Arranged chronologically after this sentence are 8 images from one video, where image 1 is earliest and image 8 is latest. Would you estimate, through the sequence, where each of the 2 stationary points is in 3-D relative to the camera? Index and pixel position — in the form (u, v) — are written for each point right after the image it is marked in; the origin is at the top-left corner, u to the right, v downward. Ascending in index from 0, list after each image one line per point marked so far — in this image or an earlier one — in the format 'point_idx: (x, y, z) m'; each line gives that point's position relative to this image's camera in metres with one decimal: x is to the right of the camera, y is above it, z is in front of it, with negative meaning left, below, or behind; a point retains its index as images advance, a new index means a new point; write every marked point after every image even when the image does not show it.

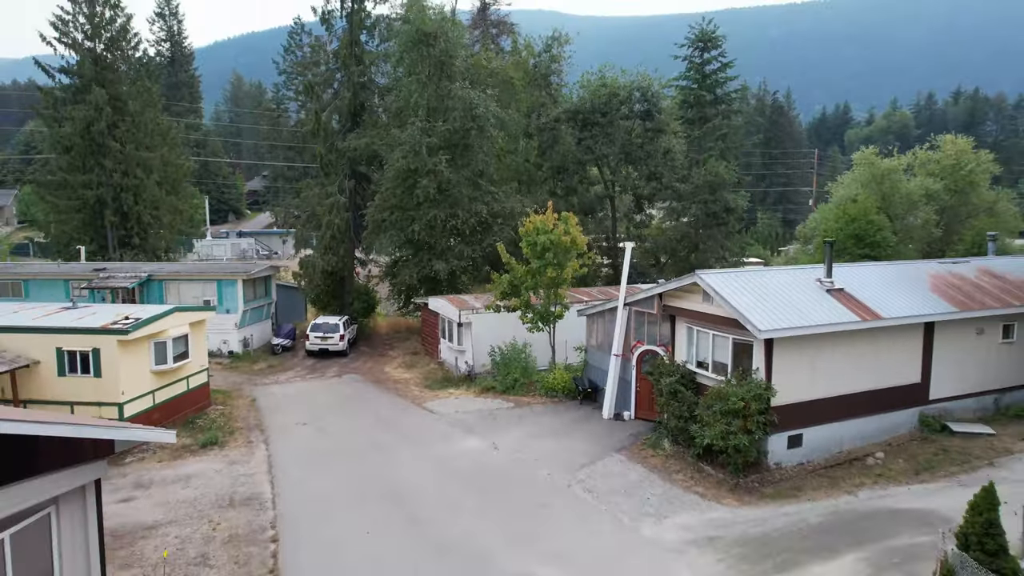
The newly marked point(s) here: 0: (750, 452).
0: (+4.5, -3.1, +12.8) m
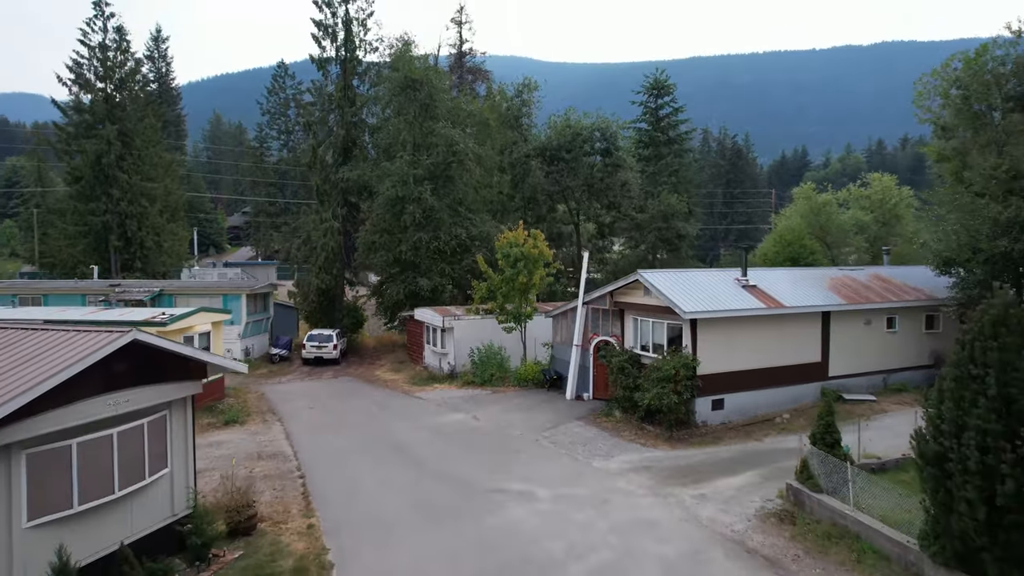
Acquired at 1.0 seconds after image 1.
0: (+4.0, -2.9, +16.2) m
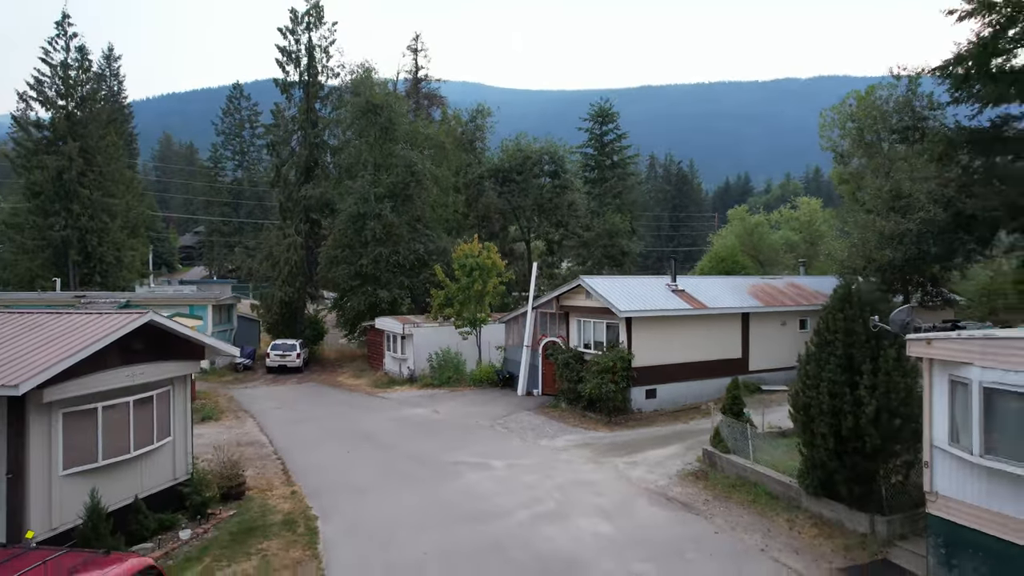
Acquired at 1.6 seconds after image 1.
0: (+2.8, -2.9, +18.5) m
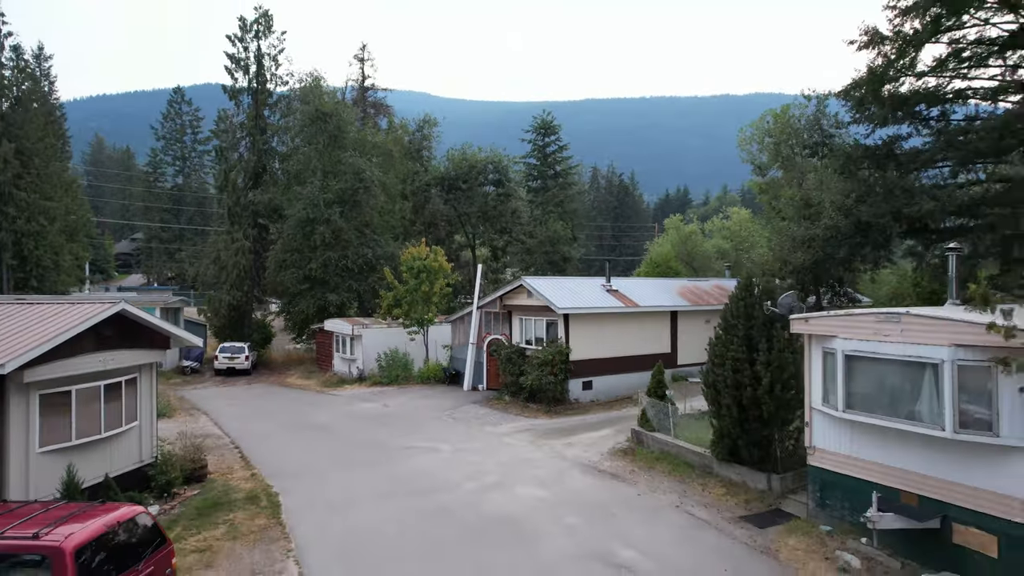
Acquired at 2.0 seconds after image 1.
0: (+1.3, -2.9, +19.9) m
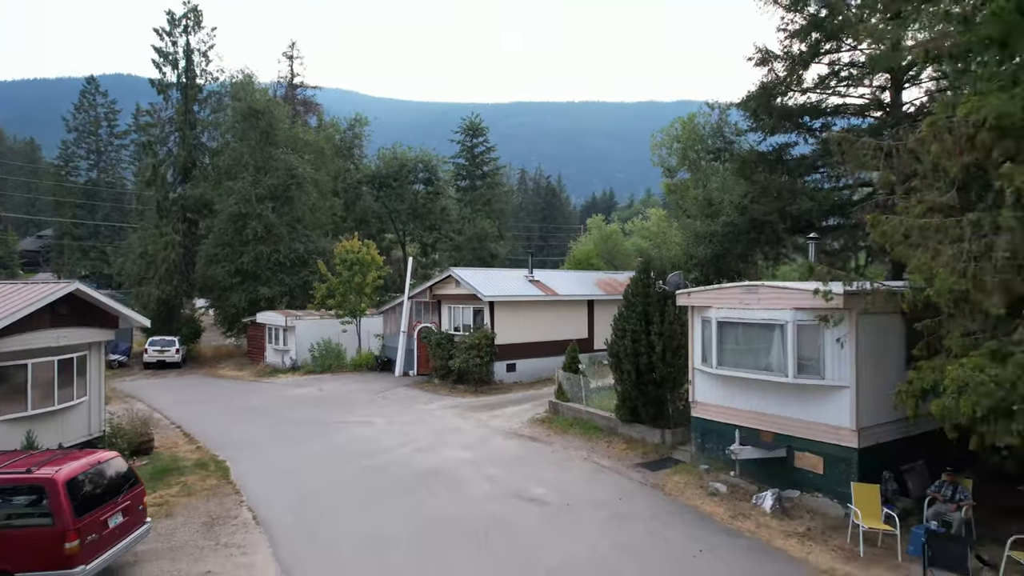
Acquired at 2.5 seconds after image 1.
0: (-0.9, -2.6, +21.6) m
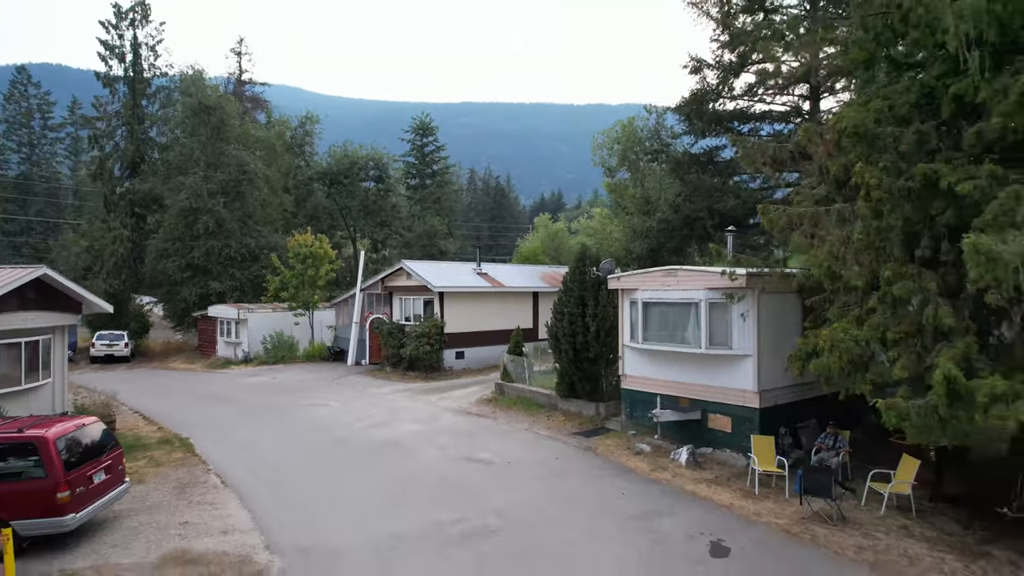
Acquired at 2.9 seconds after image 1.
0: (-2.6, -2.3, +22.7) m
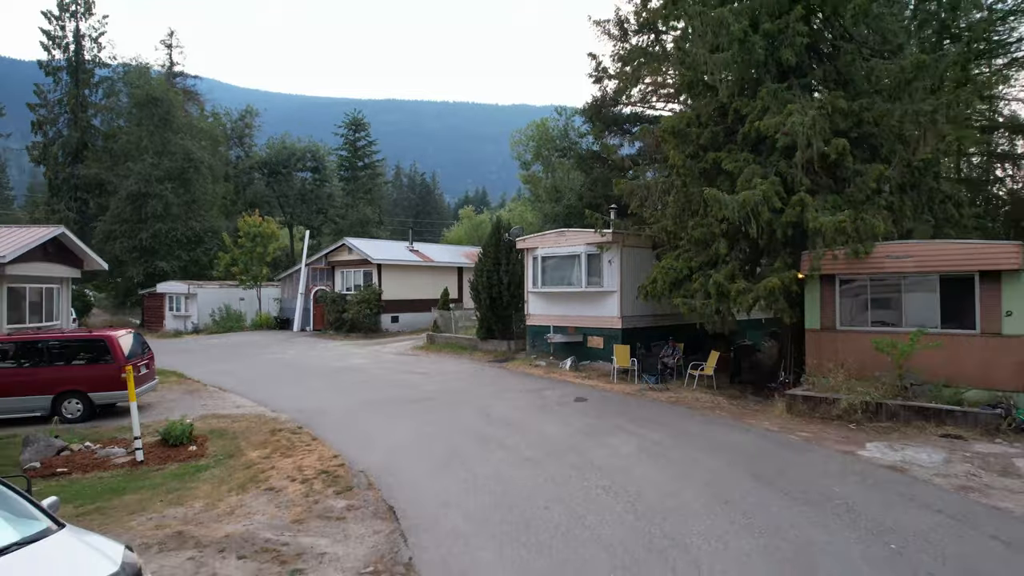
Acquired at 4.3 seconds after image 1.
0: (-5.4, -1.2, +26.4) m
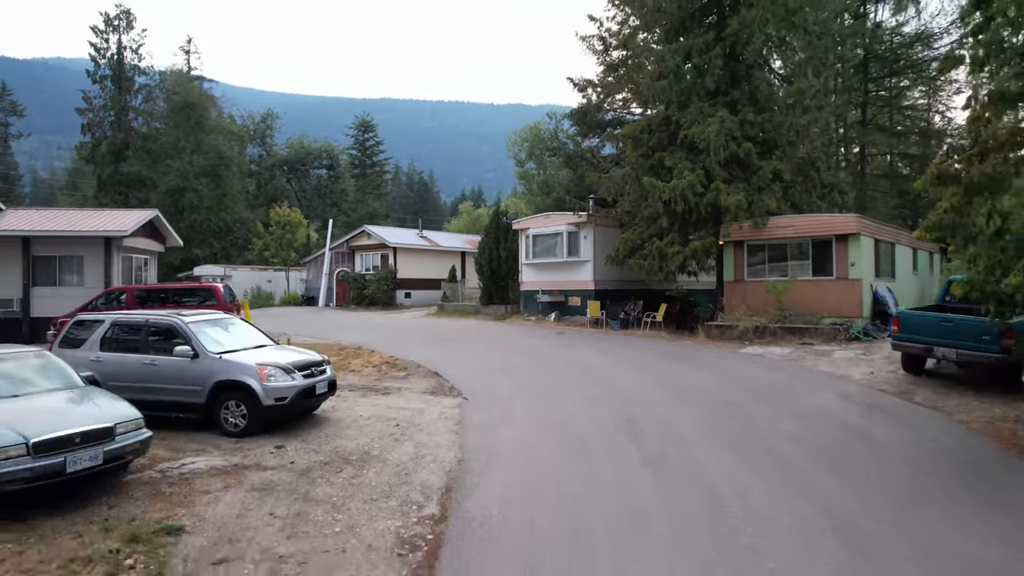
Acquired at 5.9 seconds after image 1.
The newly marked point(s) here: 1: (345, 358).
0: (-5.5, -0.3, +30.8) m
1: (-3.4, -1.5, +14.1) m
